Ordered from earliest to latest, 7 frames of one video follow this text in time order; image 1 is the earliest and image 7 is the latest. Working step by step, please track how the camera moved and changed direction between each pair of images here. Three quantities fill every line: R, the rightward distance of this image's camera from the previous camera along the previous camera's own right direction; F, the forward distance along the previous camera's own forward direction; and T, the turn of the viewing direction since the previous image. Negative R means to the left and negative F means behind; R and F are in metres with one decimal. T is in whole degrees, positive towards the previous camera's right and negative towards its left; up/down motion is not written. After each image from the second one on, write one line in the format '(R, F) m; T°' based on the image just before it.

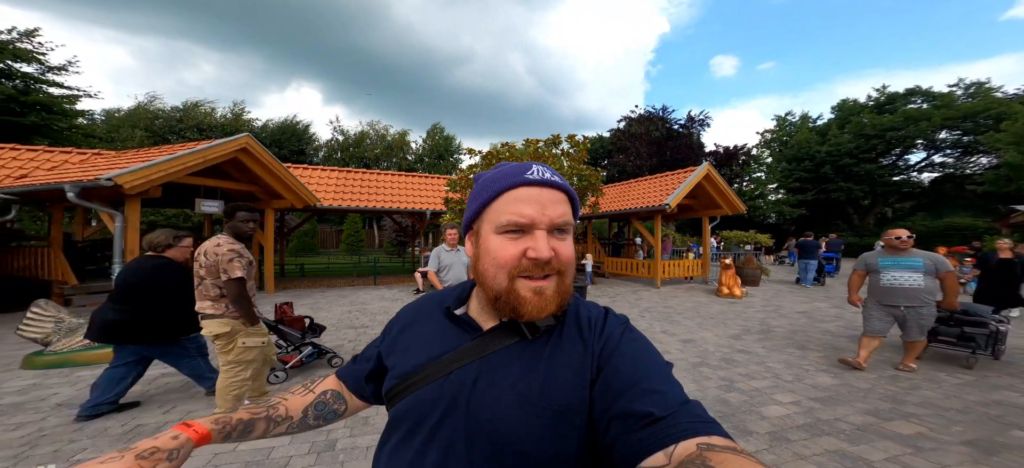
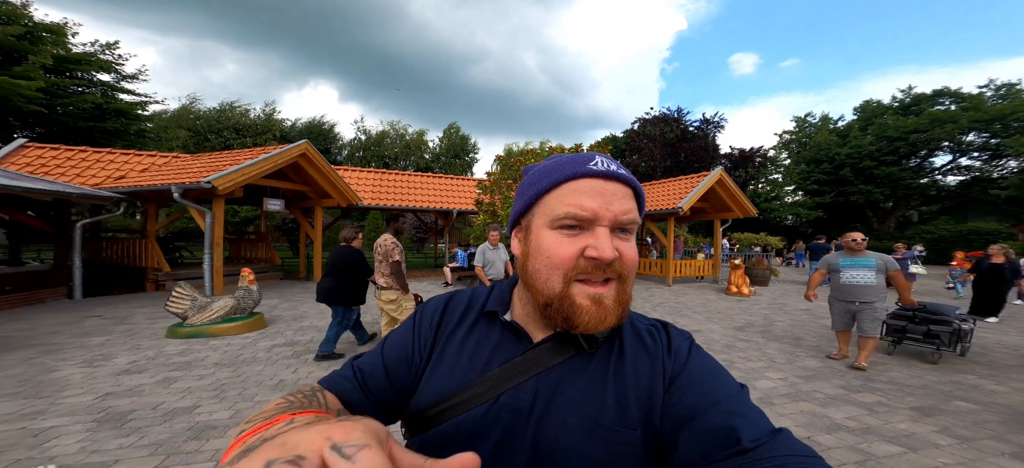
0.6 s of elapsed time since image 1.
(-0.4, -1.1) m; -2°
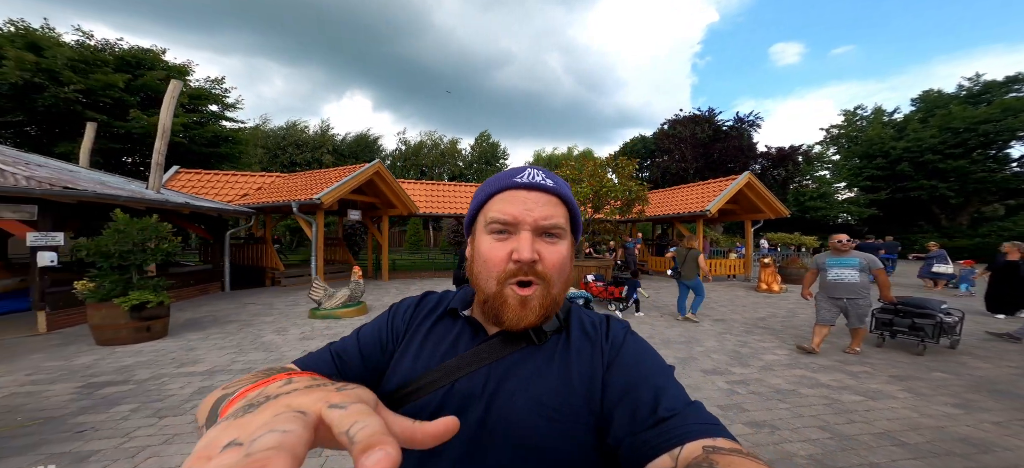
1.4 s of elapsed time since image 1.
(-0.4, -1.7) m; -5°
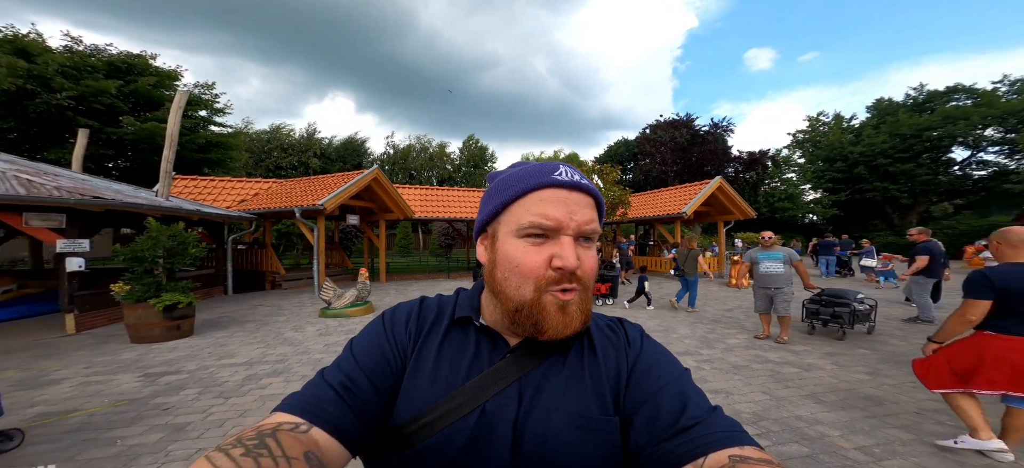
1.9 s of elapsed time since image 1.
(-0.3, -0.9) m; +3°
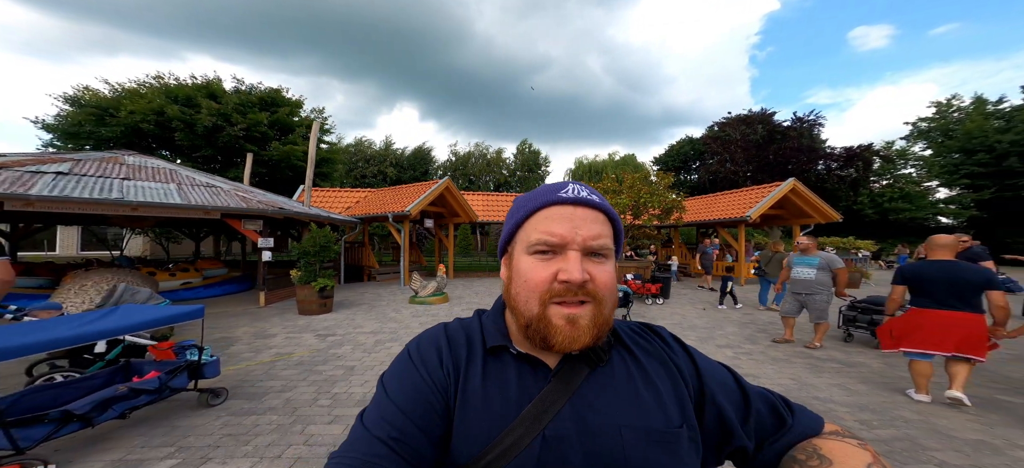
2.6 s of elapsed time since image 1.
(+0.1, -1.3) m; -10°
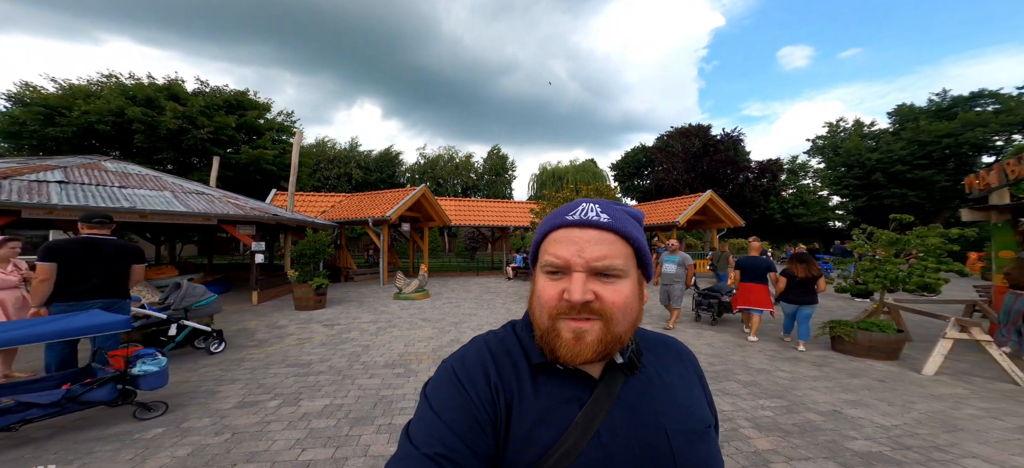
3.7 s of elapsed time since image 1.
(-0.5, -1.7) m; +7°
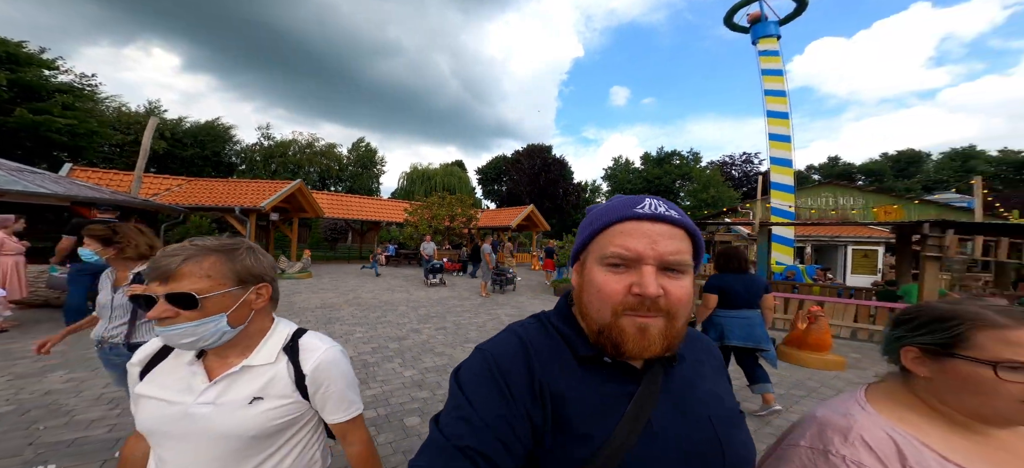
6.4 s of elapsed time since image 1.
(-1.2, -4.7) m; +23°
